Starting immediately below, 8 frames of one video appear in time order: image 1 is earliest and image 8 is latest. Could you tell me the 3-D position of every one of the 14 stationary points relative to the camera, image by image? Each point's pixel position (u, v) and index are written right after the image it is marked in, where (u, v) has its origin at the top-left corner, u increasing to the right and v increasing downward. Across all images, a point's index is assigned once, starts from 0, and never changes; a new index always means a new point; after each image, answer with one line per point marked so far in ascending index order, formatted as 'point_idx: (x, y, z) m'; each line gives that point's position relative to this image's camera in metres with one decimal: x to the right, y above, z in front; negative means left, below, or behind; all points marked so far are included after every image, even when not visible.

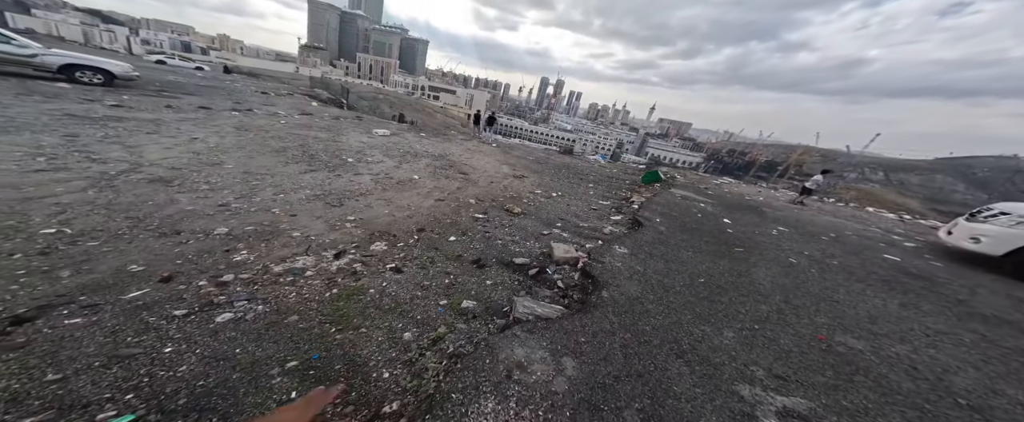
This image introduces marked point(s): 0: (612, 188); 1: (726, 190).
0: (+2.4, +0.5, +7.1) m
1: (+5.5, +0.6, +7.7) m
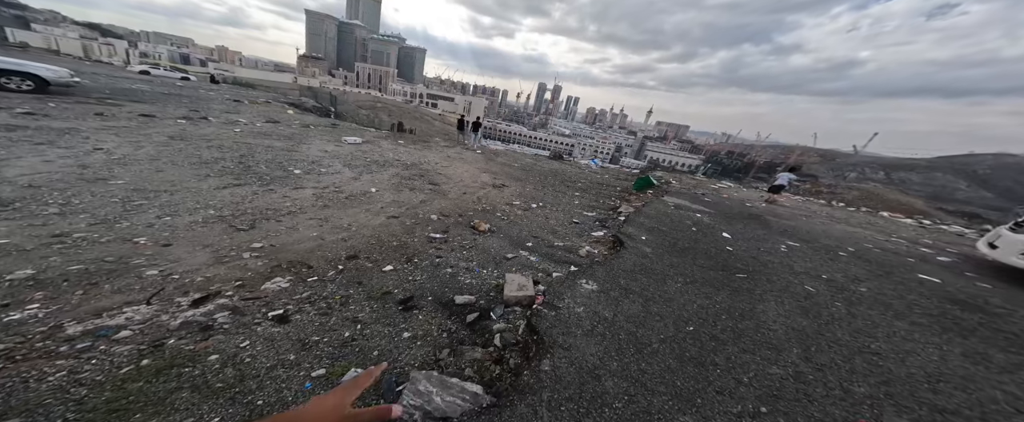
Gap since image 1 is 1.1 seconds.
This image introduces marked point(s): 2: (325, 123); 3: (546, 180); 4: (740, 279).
0: (+2.0, +0.3, +6.5) m
1: (+5.1, +0.4, +7.1) m
2: (-5.1, +2.4, +7.8) m
3: (+0.9, +0.8, +7.4) m
4: (+2.1, -0.6, +2.7) m
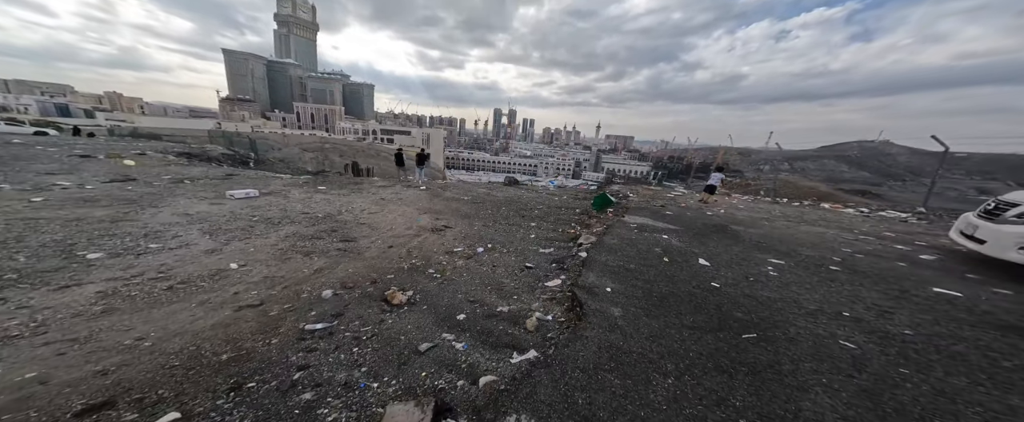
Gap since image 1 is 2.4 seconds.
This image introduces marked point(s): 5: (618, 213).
0: (+0.9, -0.3, +5.7) m
1: (+3.8, +0.1, +6.6) m
2: (-6.5, +0.8, +6.3) m
3: (-0.3, 0.0, +6.5) m
4: (+1.5, -0.8, +1.8) m
5: (+2.1, -0.1, +5.8) m
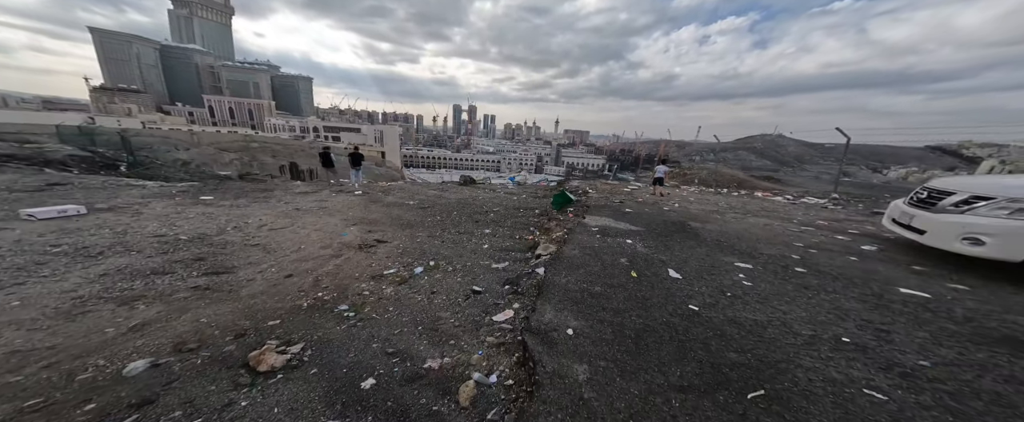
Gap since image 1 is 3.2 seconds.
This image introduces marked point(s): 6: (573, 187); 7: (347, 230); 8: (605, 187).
0: (0.0, -0.3, +5.0) m
1: (+2.7, +0.2, +6.4) m
2: (-7.5, +0.4, +4.6) m
3: (-1.4, -0.1, +5.6) m
4: (+1.1, -0.9, +1.3) m
5: (+1.1, -0.1, +5.3) m
6: (+1.4, +0.6, +7.8) m
7: (-2.7, -0.3, +4.6) m
8: (+2.4, +0.6, +8.0) m
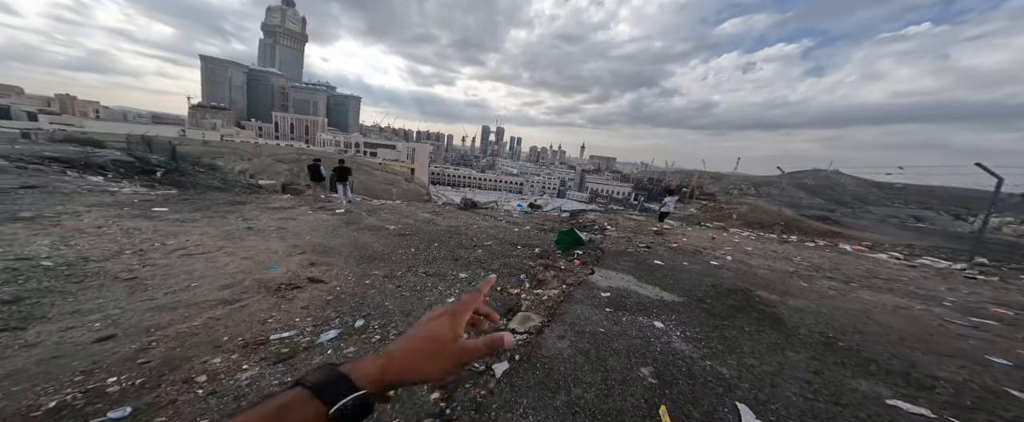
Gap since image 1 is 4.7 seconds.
0: (-0.2, -0.8, +3.7) m
1: (+2.6, -0.6, +4.8) m
2: (-7.6, +0.4, +4.2) m
3: (-1.5, -0.6, +4.5) m
4: (+0.5, -1.2, -0.1) m
5: (+0.9, -0.7, +3.9) m
6: (+1.5, -0.2, +6.4) m
7: (-2.9, -0.6, +3.6) m
8: (+2.6, -0.3, +6.5) m
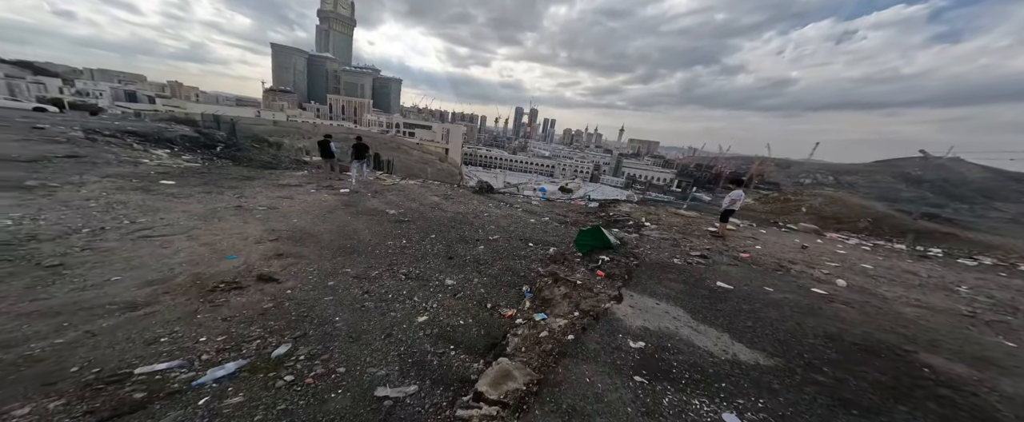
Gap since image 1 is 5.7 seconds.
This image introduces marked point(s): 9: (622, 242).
0: (-0.2, -0.7, +2.8) m
1: (+2.8, -0.6, +3.5) m
2: (-7.4, +0.9, +4.3) m
3: (-1.3, -0.4, +3.8) m
4: (-0.1, -1.3, -1.0) m
5: (+1.0, -0.6, +2.9) m
6: (+1.9, -0.1, +5.2) m
7: (-2.8, -0.4, +3.1) m
8: (+3.0, -0.2, +5.1) m
9: (+1.4, -0.4, +3.9) m
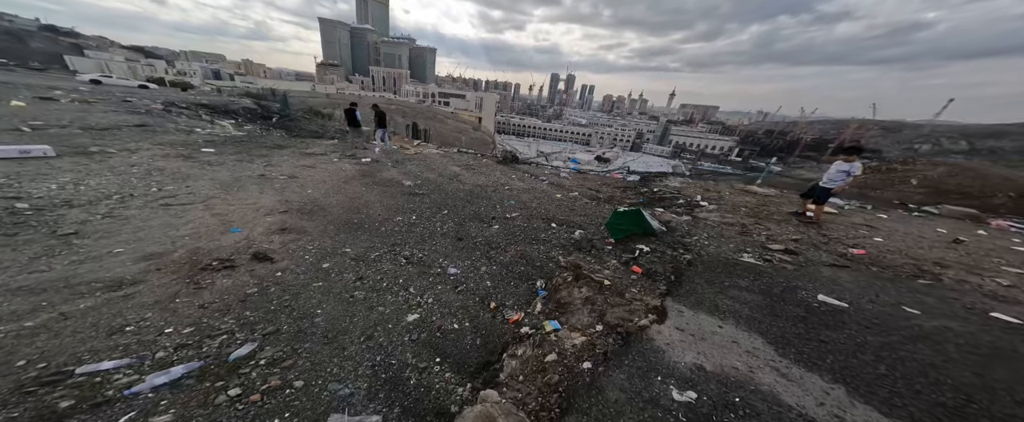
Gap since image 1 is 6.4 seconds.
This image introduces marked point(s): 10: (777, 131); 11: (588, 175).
0: (-0.1, -0.5, +2.3) m
1: (+3.0, -0.4, +2.5) m
2: (-7.0, +1.4, +4.6) m
3: (-1.0, -0.1, +3.4) m
4: (-0.5, -1.5, -1.4) m
5: (+1.1, -0.5, +2.2) m
6: (+2.4, +0.3, +4.3) m
7: (-2.6, -0.1, +3.0) m
8: (+3.4, +0.2, +4.0) m
9: (+1.7, -0.2, +3.1) m
10: (+11.3, +3.5, +12.6) m
11: (+1.7, +0.7, +5.7) m
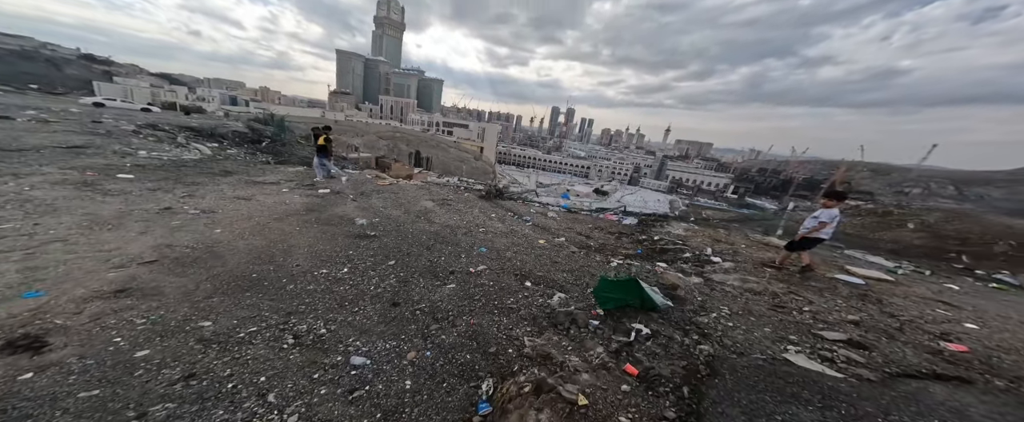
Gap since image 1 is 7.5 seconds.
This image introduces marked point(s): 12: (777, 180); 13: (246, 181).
0: (-0.5, -0.9, +1.5) m
1: (+2.6, -0.9, +1.7) m
2: (-7.3, +1.0, +4.0) m
3: (-1.4, -0.5, +2.6) m
4: (-1.0, -1.5, -2.4) m
5: (+0.7, -0.9, +1.3) m
6: (+2.0, -0.3, +3.5) m
7: (-3.0, -0.4, +2.2) m
8: (+3.1, -0.5, +3.3) m
9: (+1.3, -0.7, +2.3) m
10: (+11.1, +1.7, +12.0) m
11: (+1.3, -0.1, +5.0) m
12: (+10.6, +1.2, +11.4) m
13: (-4.2, +0.5, +4.5) m
